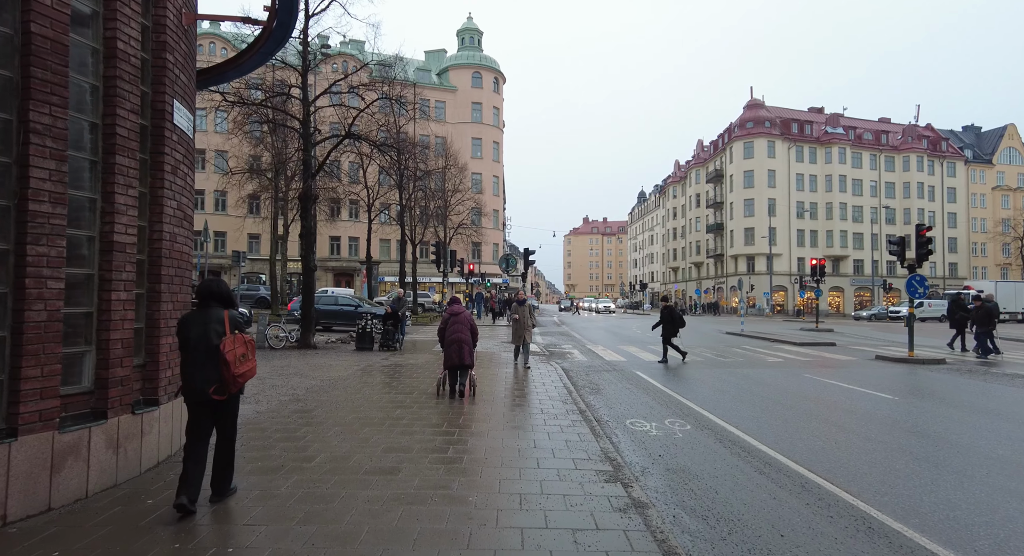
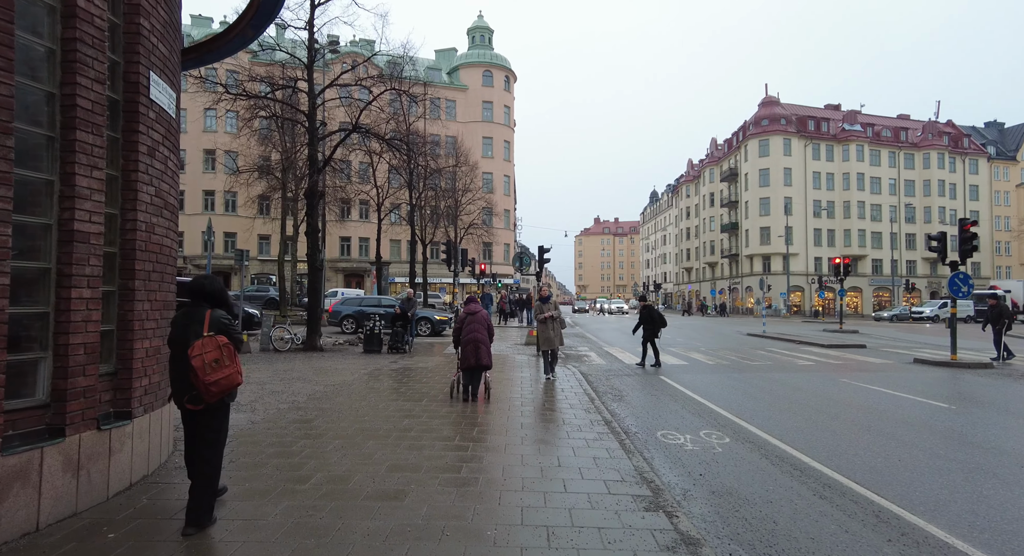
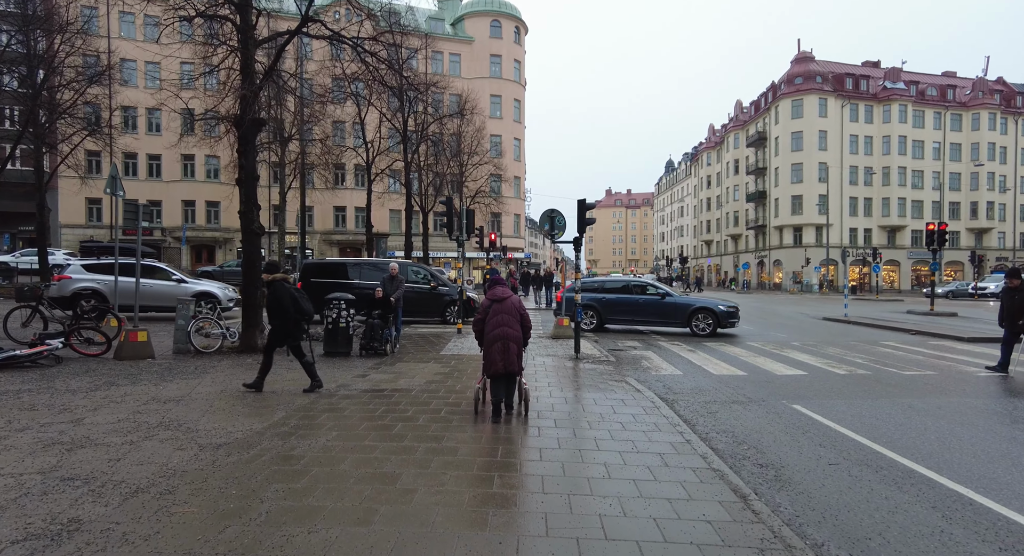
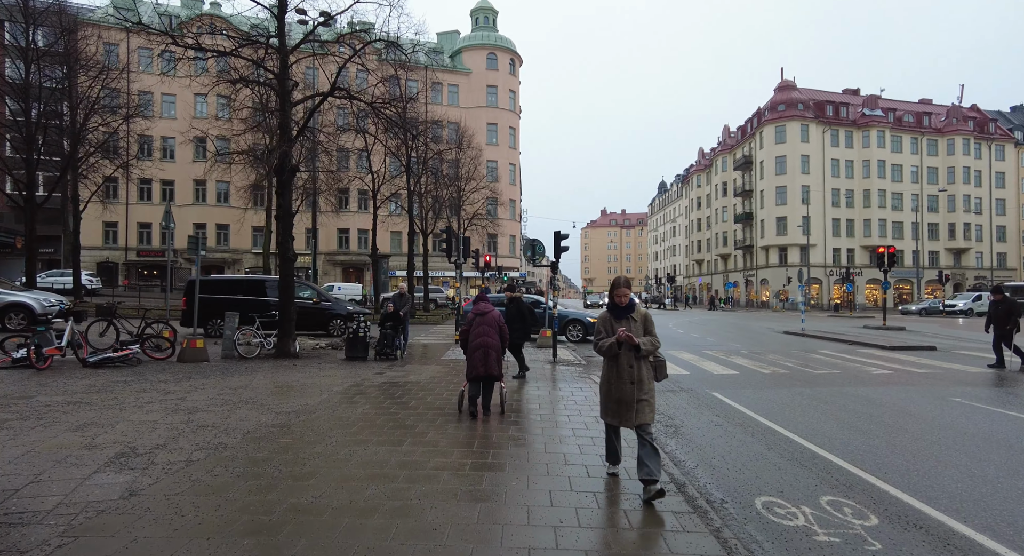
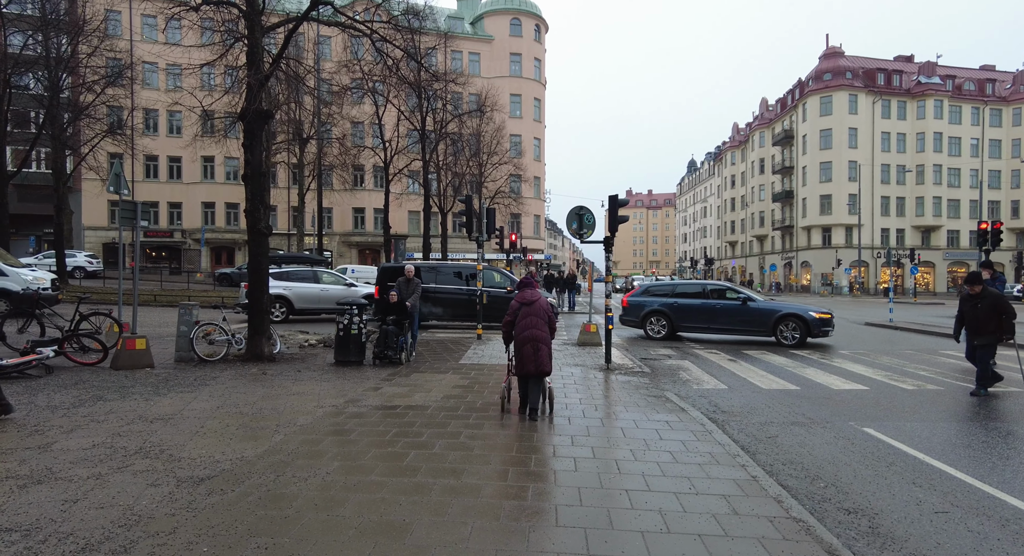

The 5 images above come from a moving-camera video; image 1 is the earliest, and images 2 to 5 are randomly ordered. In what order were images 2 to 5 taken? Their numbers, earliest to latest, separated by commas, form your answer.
2, 4, 3, 5
